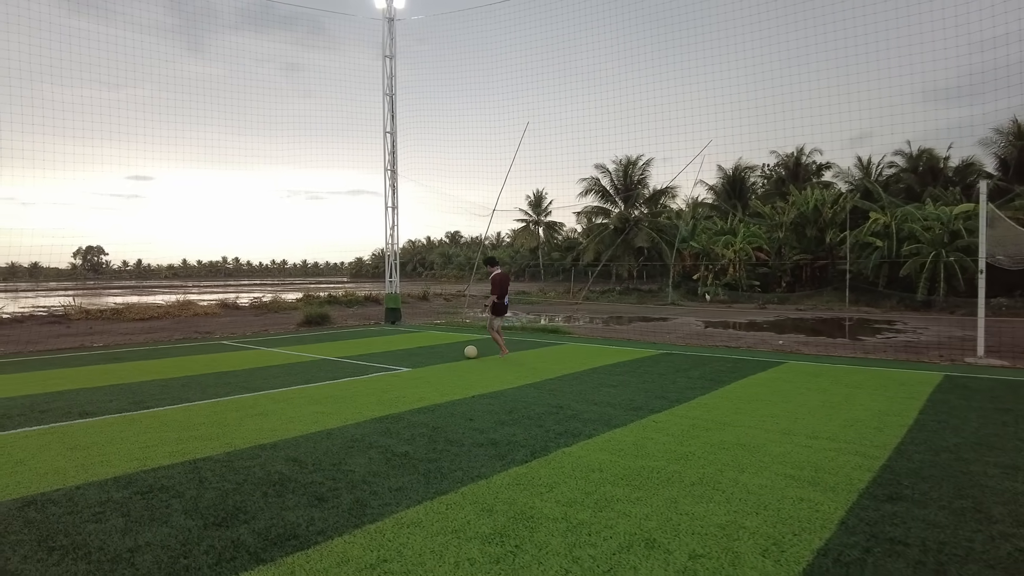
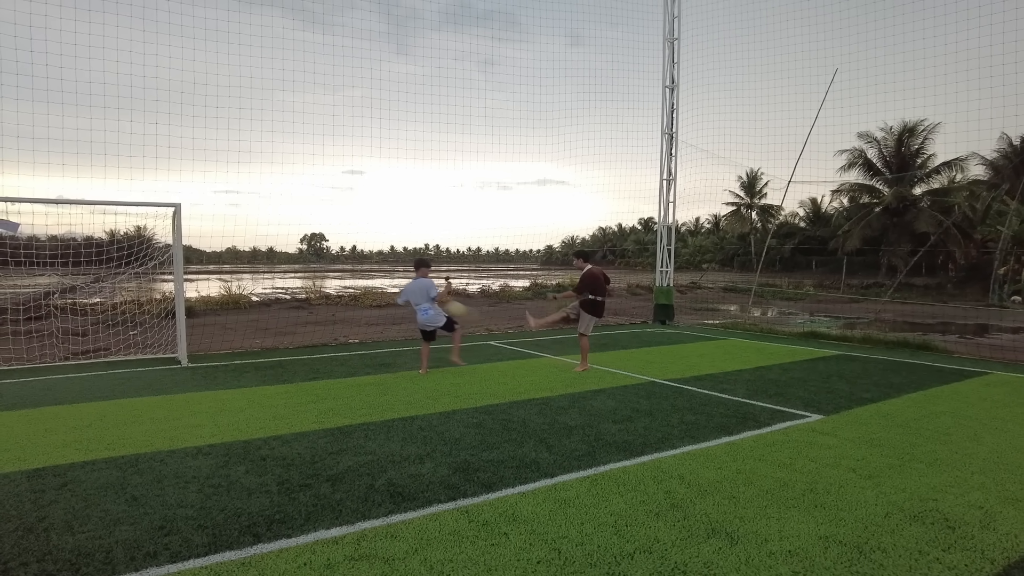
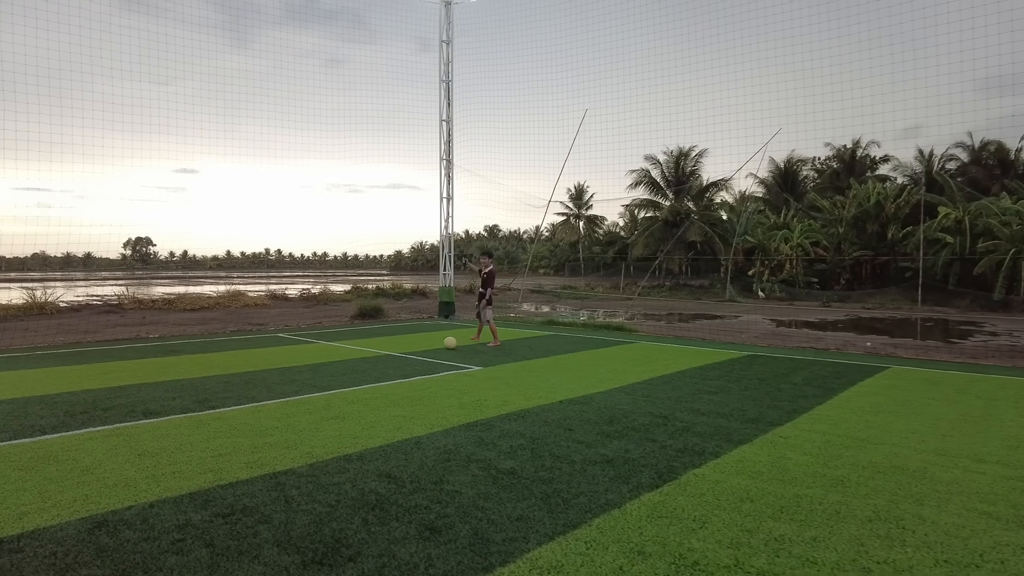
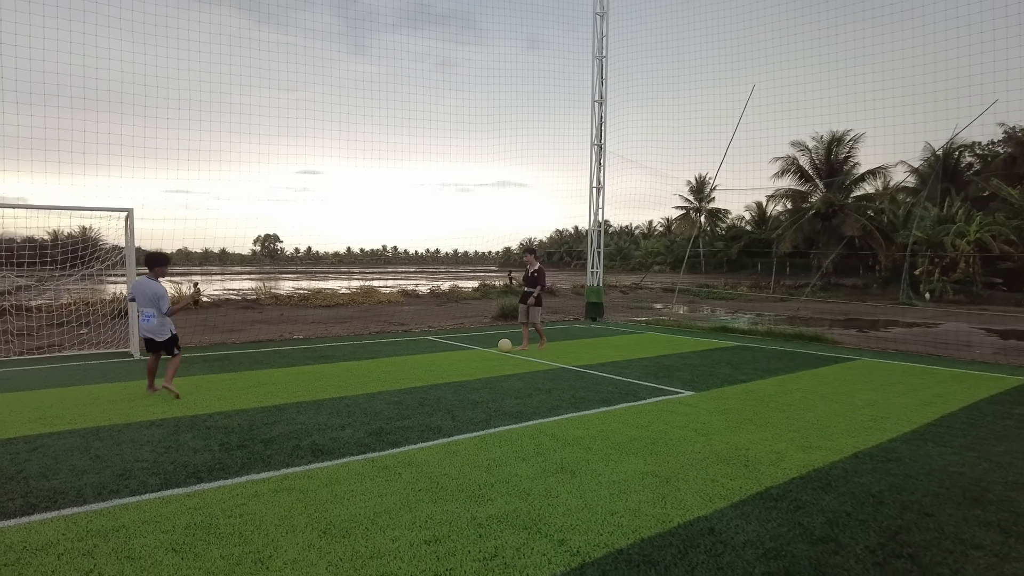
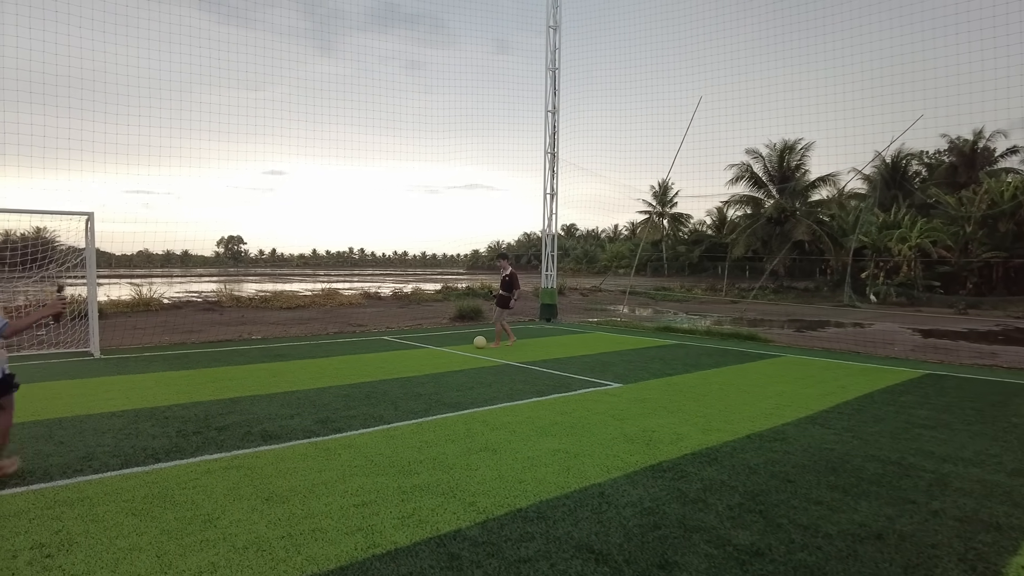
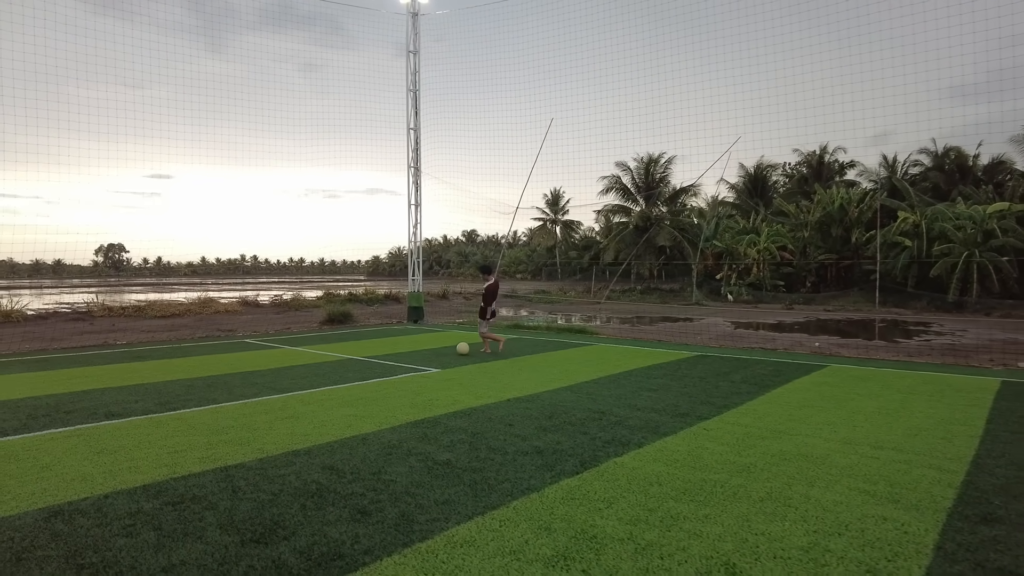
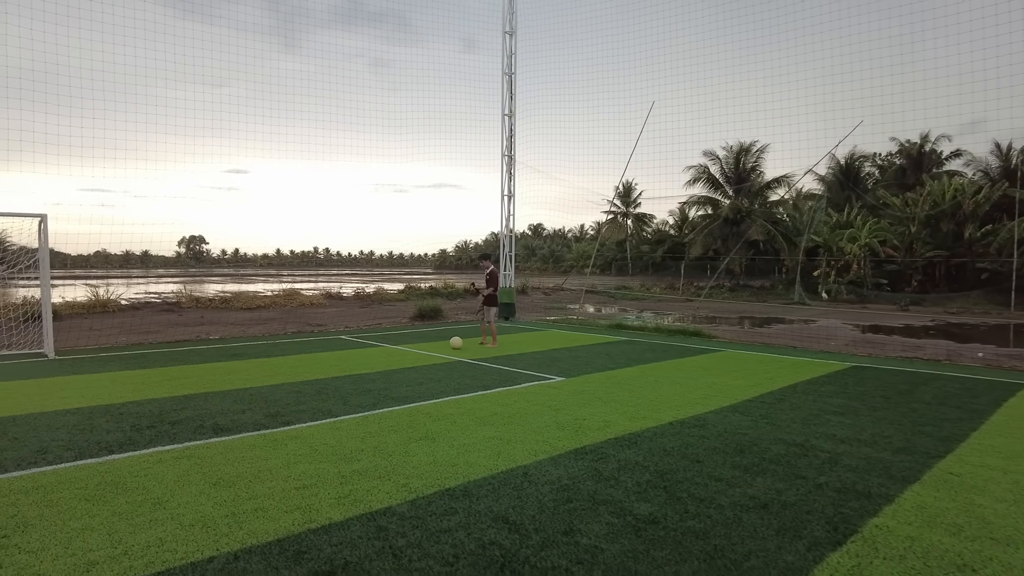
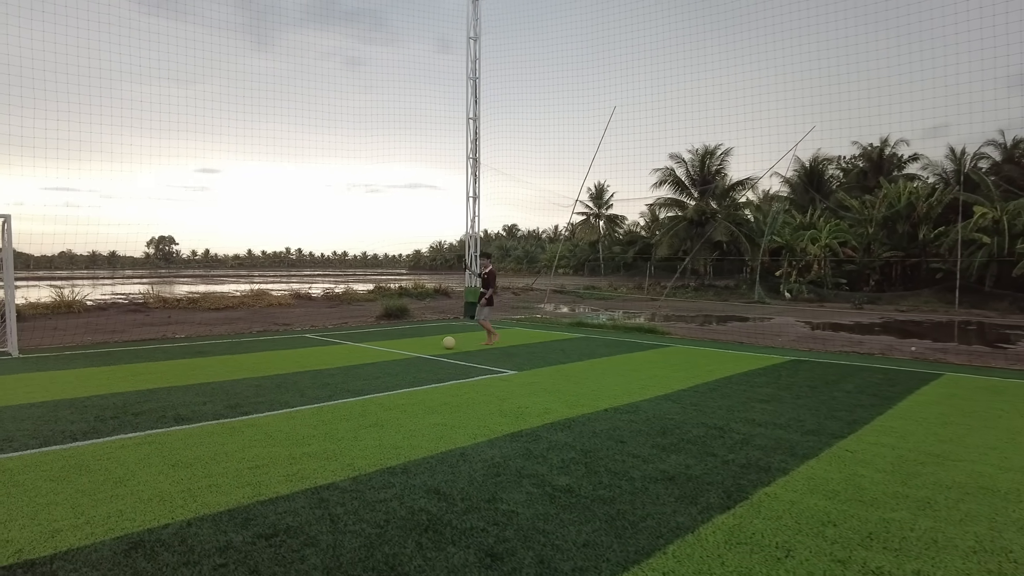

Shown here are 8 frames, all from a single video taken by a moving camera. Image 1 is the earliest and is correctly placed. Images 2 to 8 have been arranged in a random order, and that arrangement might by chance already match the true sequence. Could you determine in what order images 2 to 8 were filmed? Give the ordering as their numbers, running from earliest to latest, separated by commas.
6, 3, 8, 7, 5, 4, 2
